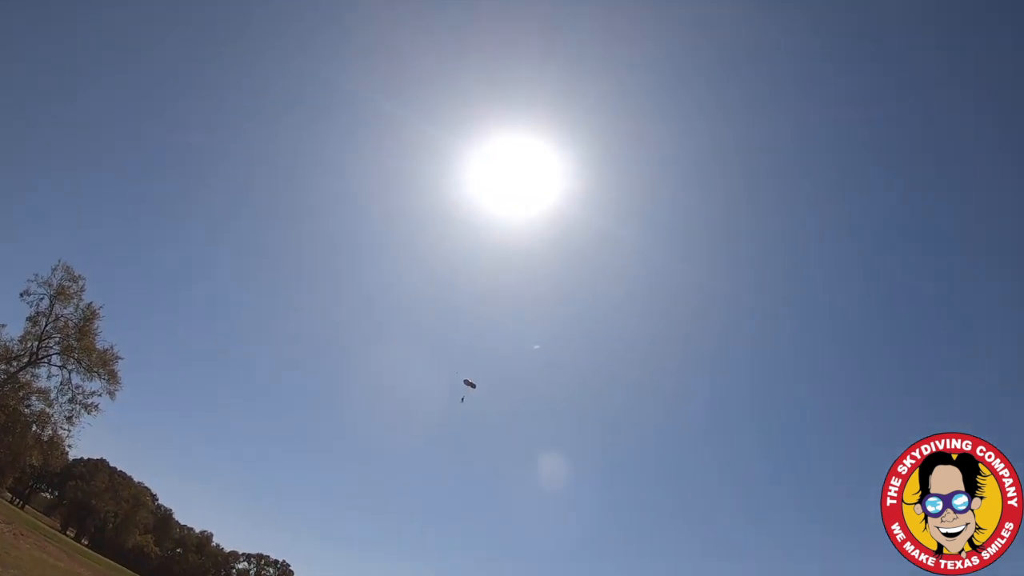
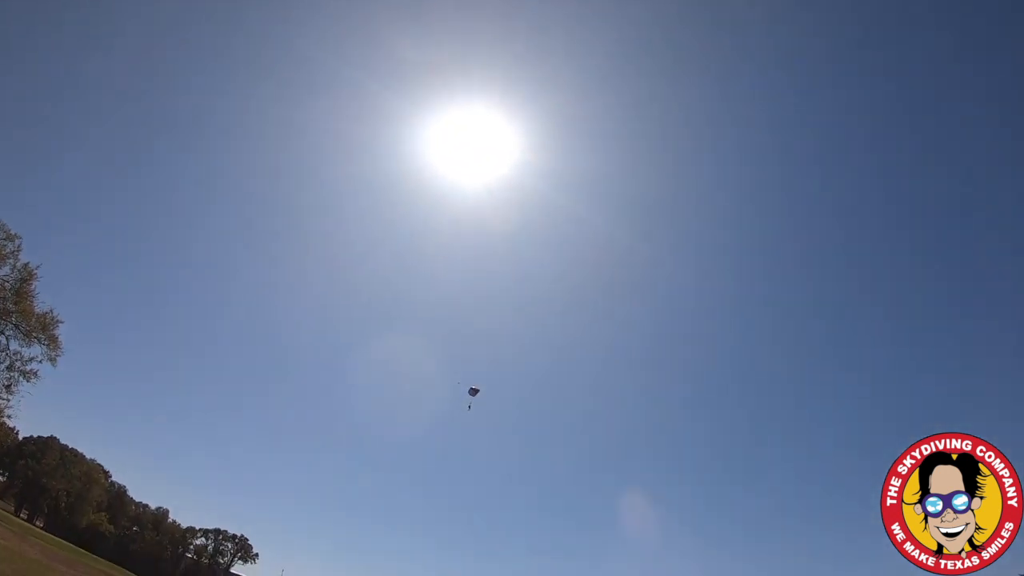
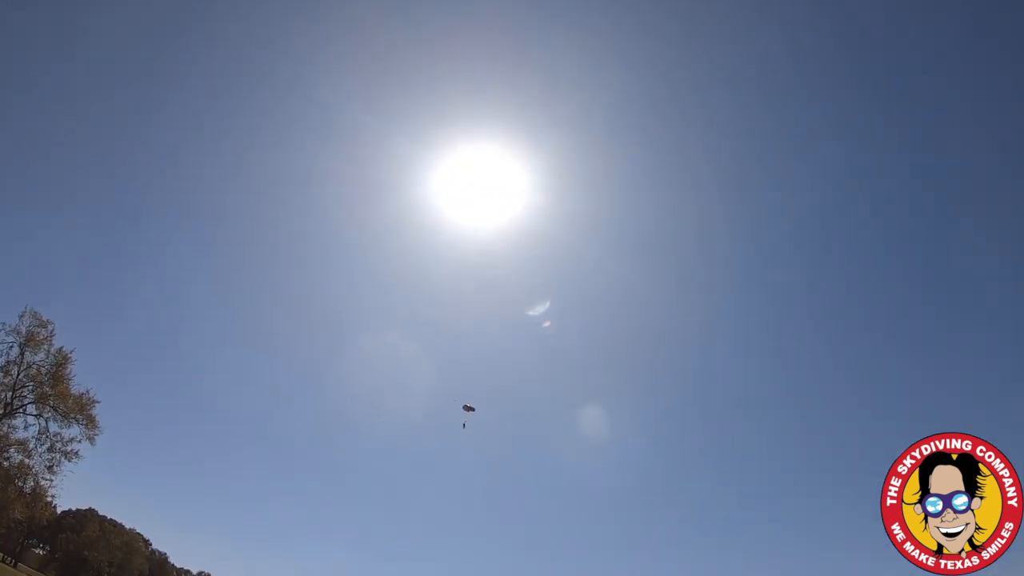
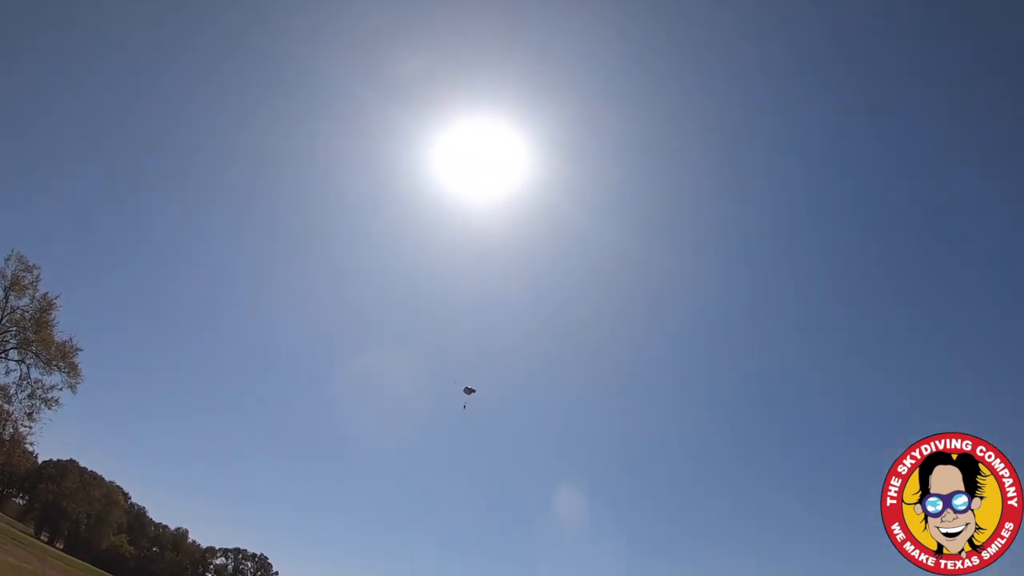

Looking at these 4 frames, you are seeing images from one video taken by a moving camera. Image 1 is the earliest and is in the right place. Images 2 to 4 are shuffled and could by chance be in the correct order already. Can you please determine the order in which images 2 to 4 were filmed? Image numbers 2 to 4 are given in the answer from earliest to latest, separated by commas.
3, 4, 2
